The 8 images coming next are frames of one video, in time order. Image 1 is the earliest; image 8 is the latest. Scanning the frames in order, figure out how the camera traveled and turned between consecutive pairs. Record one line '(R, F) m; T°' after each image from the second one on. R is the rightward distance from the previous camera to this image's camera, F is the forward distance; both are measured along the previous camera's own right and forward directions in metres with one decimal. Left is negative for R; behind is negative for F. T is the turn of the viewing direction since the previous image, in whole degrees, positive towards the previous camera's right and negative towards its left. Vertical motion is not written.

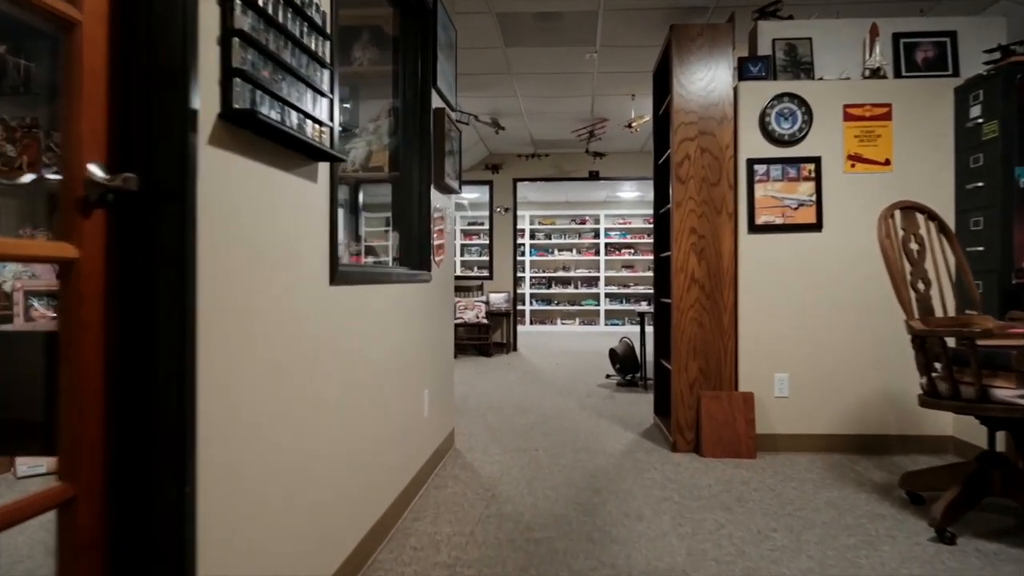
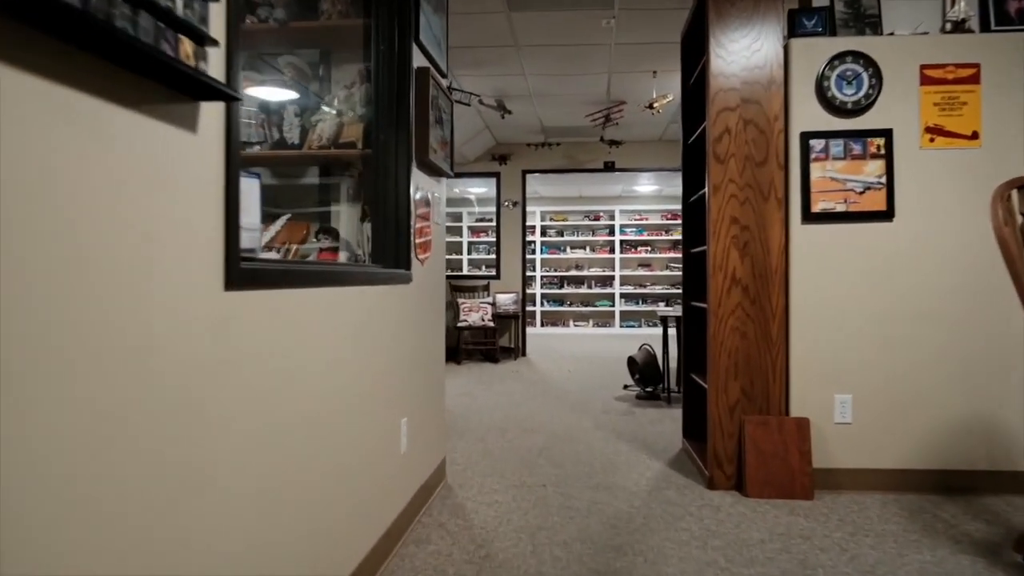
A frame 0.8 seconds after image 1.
(0.0, +0.5) m; -1°
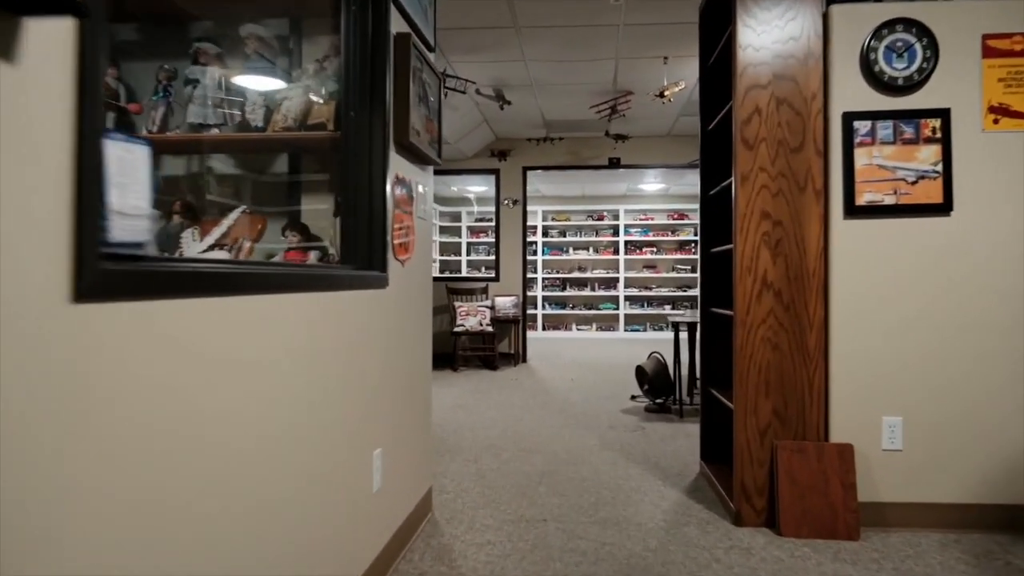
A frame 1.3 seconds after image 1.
(0.0, +0.3) m; 0°
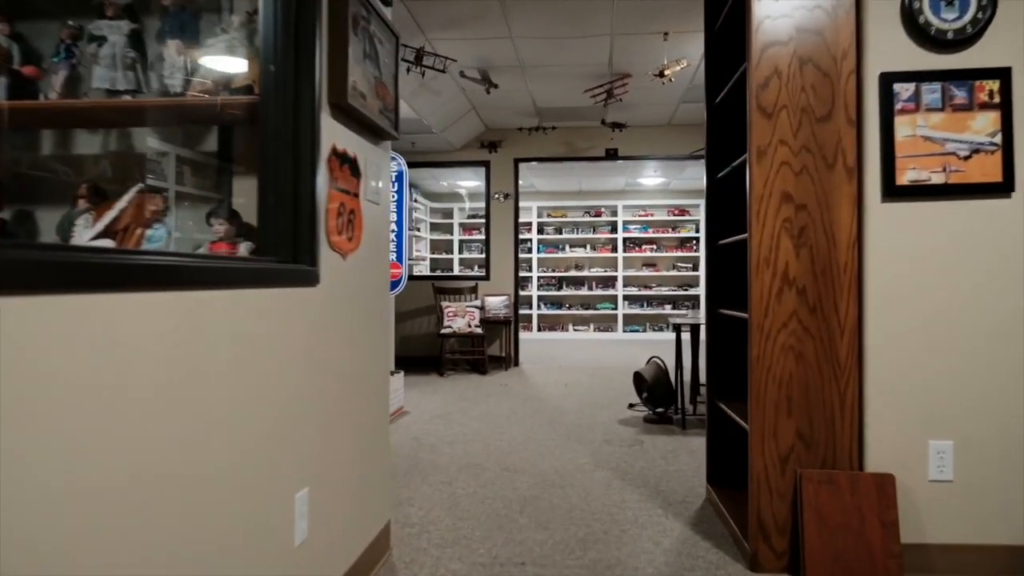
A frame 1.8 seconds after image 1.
(+0.1, +0.4) m; 0°
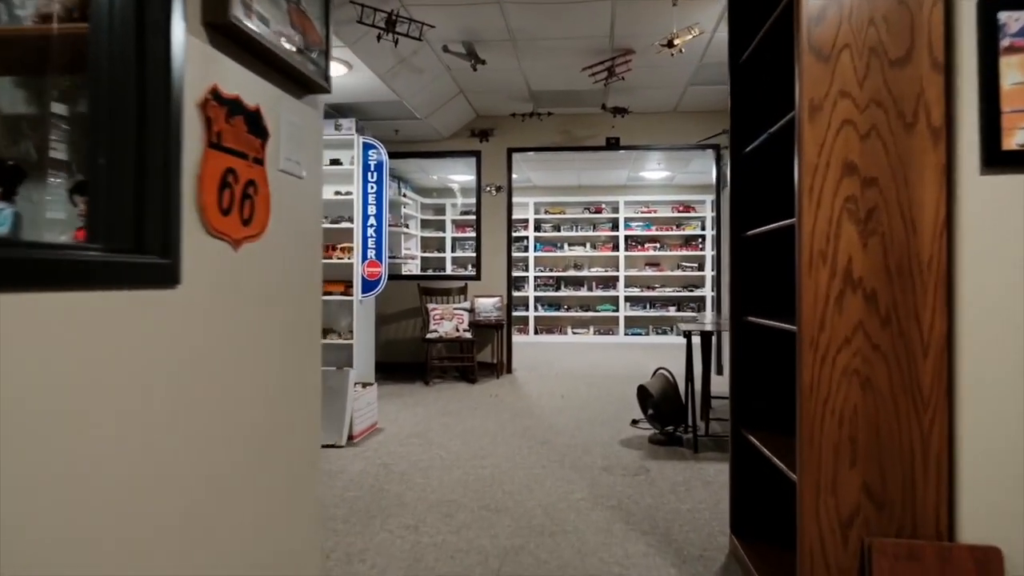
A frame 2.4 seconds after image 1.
(+0.1, +0.5) m; 0°
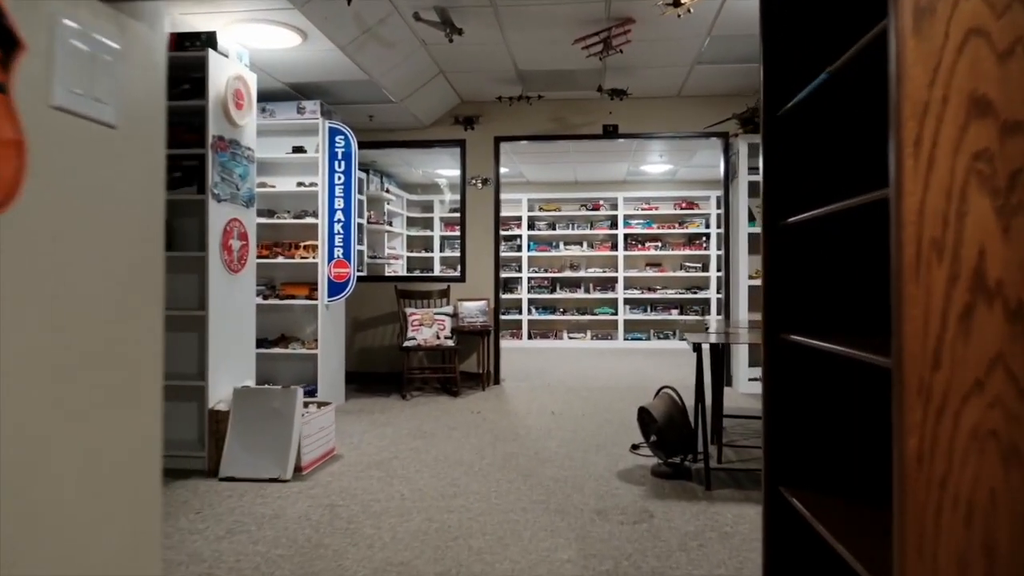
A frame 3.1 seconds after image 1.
(+0.1, +0.5) m; 0°
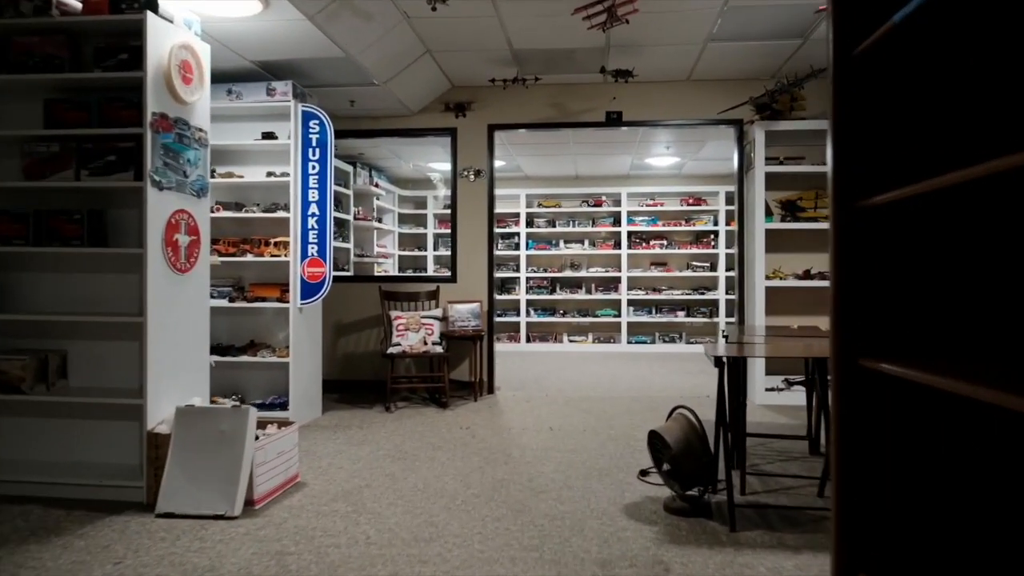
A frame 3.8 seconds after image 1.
(0.0, +0.4) m; 0°
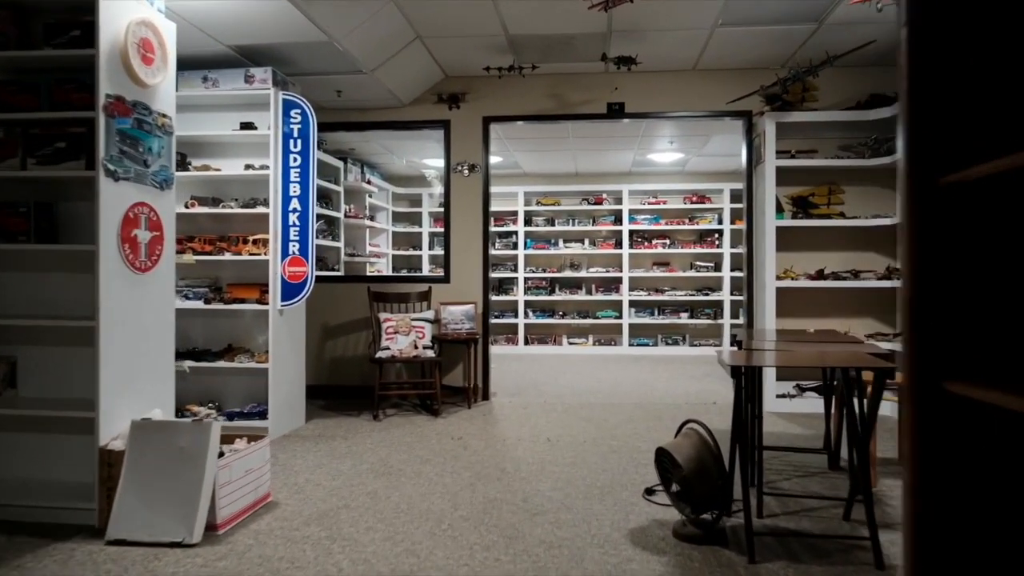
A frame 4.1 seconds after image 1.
(0.0, +0.2) m; 0°
